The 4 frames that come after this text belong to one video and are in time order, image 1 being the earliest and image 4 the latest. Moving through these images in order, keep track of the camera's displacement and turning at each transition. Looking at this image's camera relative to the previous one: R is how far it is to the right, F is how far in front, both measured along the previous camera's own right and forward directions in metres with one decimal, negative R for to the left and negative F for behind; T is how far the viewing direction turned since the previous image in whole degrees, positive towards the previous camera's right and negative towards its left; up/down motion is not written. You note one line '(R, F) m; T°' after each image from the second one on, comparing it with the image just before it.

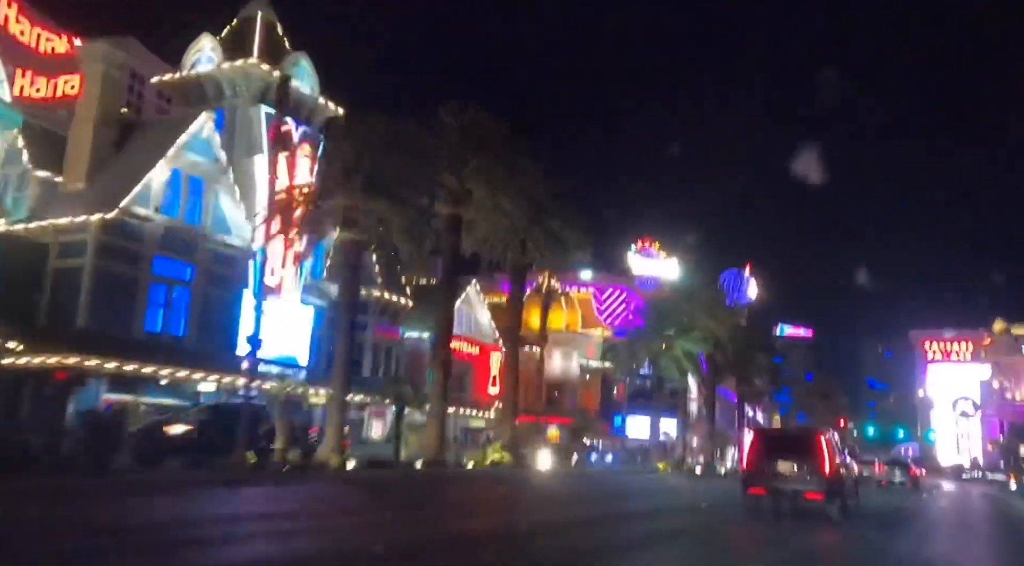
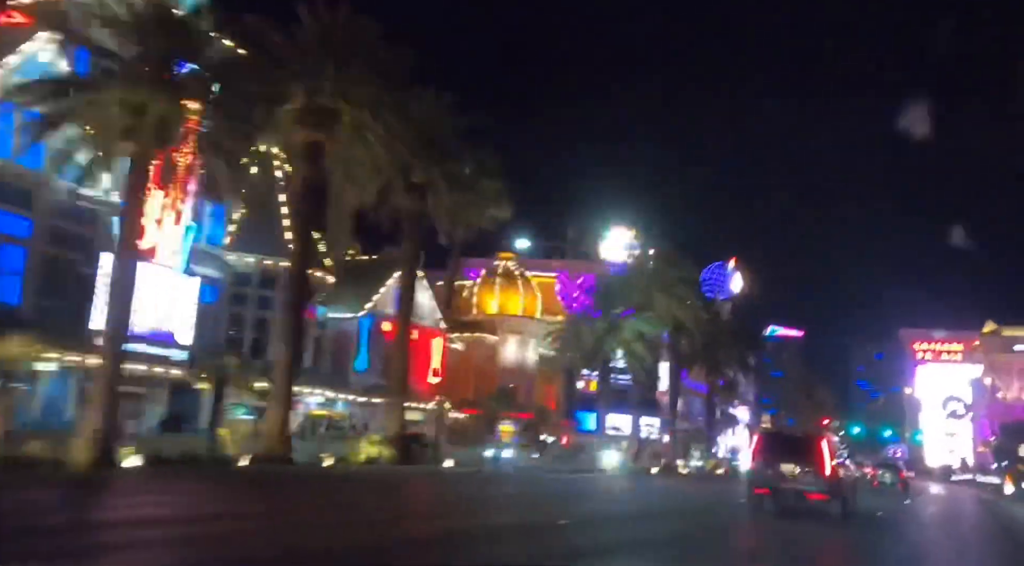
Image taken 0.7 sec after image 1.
(0.0, +0.4) m; 0°
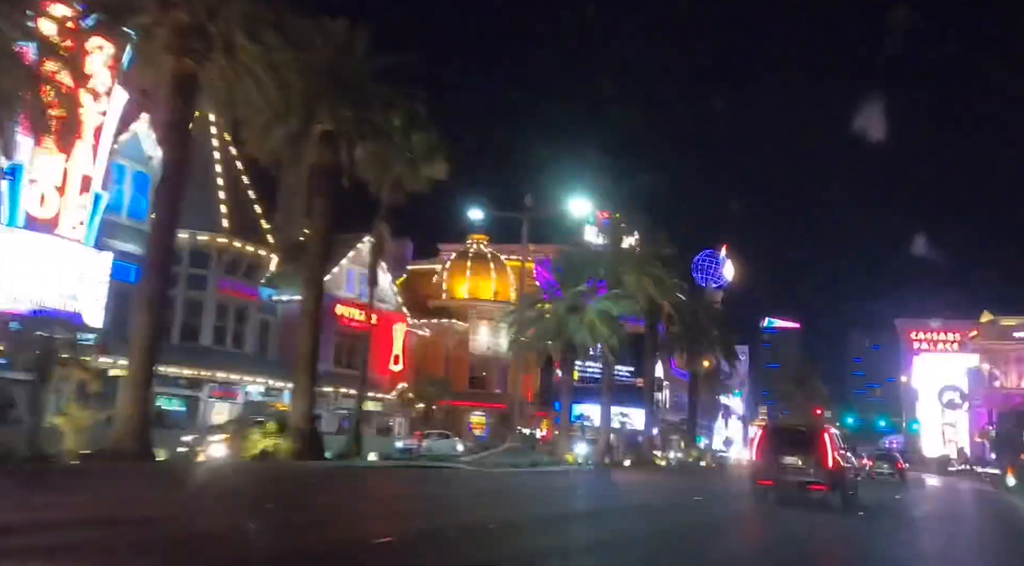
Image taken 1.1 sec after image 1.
(+1.6, +3.4) m; 0°
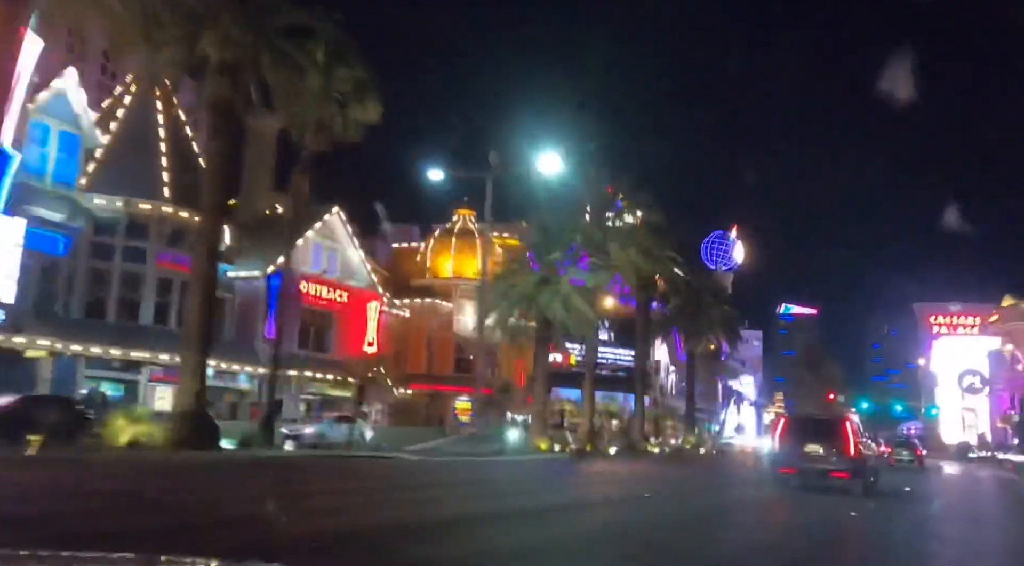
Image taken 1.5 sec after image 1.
(+1.6, +3.4) m; -1°
